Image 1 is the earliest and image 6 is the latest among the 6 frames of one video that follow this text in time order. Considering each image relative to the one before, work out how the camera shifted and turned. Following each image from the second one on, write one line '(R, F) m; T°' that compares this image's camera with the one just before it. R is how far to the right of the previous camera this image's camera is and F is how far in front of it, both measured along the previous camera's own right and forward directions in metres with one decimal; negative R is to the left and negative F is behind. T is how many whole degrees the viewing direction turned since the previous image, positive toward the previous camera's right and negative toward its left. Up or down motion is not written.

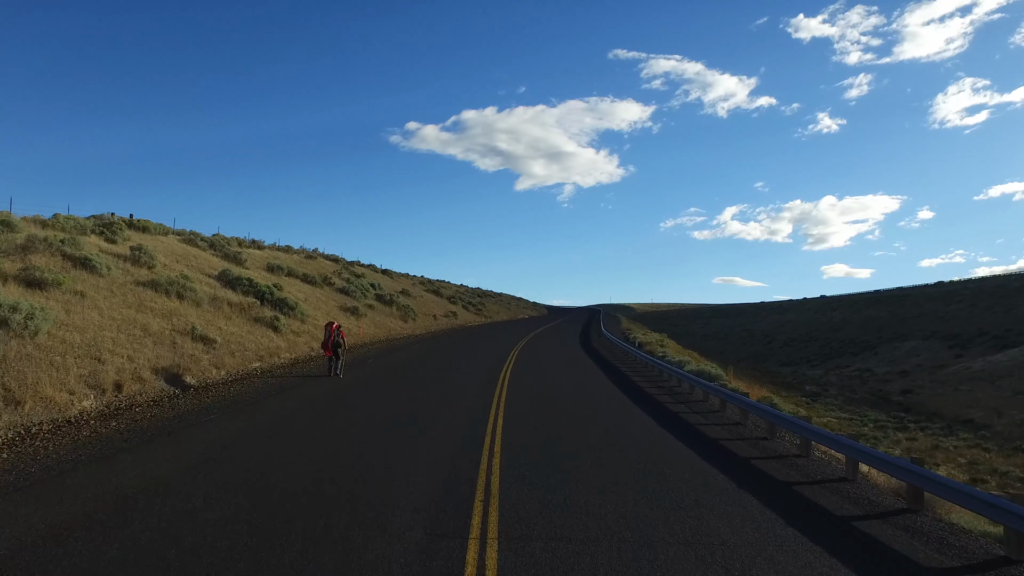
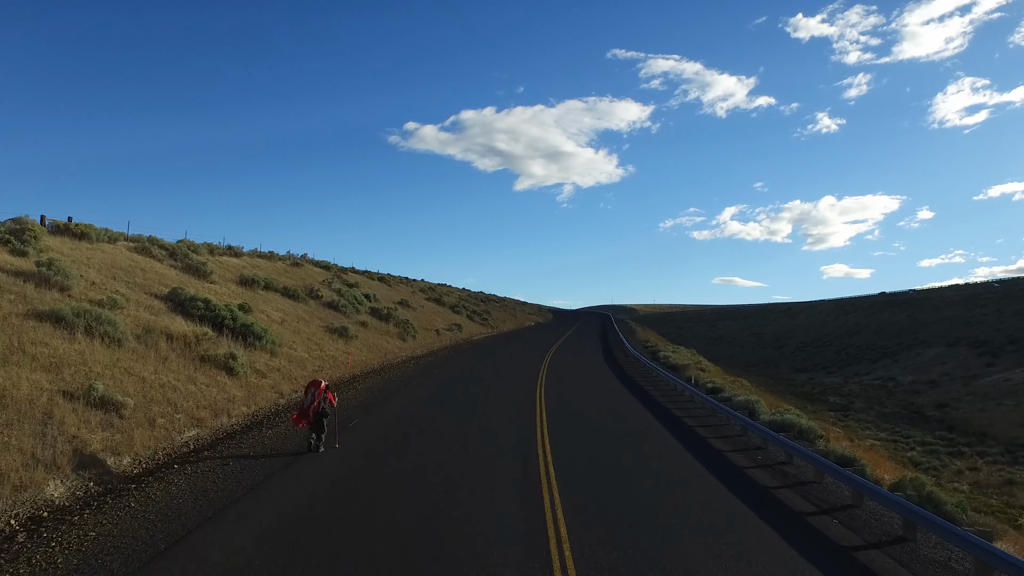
(-0.6, +3.5) m; 0°
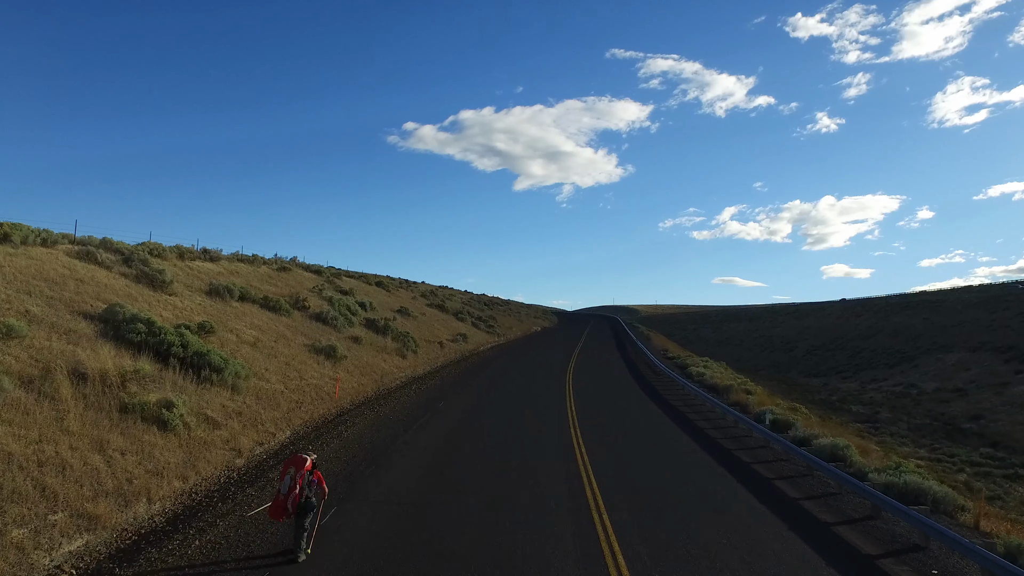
(-0.6, +2.9) m; 0°
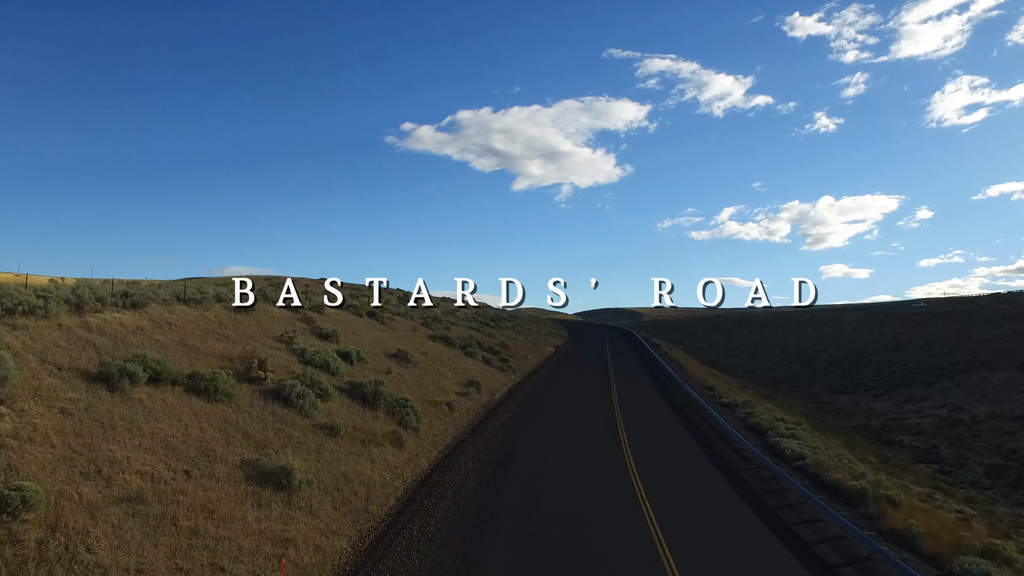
(-1.1, +5.8) m; 0°
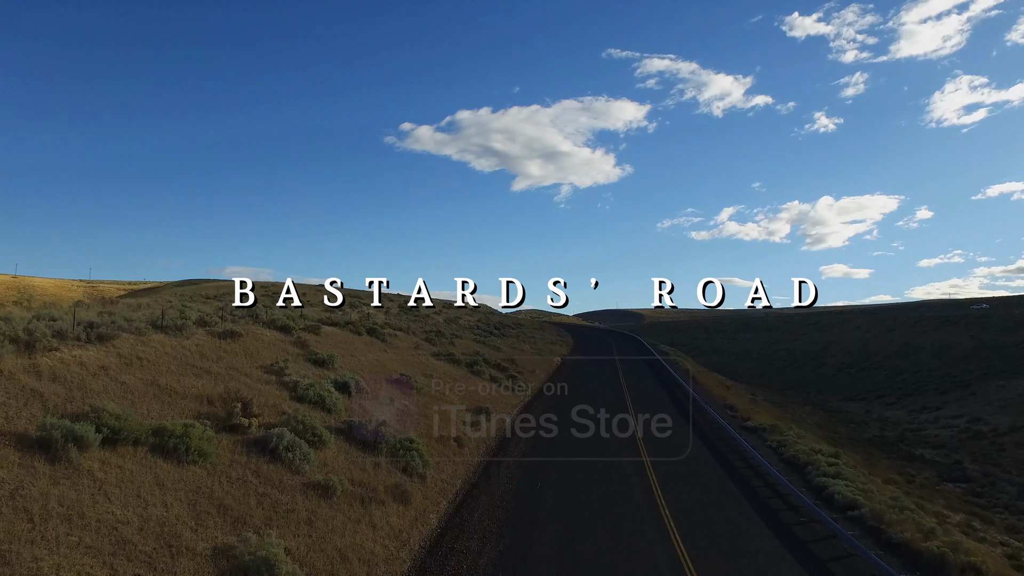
(-0.5, +1.9) m; 0°
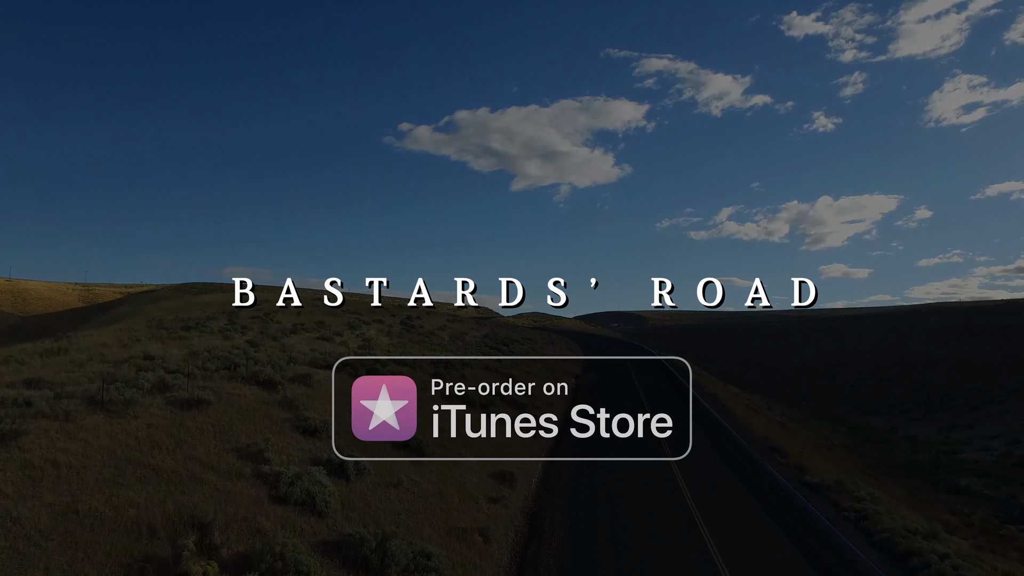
(-1.0, +3.5) m; 0°
